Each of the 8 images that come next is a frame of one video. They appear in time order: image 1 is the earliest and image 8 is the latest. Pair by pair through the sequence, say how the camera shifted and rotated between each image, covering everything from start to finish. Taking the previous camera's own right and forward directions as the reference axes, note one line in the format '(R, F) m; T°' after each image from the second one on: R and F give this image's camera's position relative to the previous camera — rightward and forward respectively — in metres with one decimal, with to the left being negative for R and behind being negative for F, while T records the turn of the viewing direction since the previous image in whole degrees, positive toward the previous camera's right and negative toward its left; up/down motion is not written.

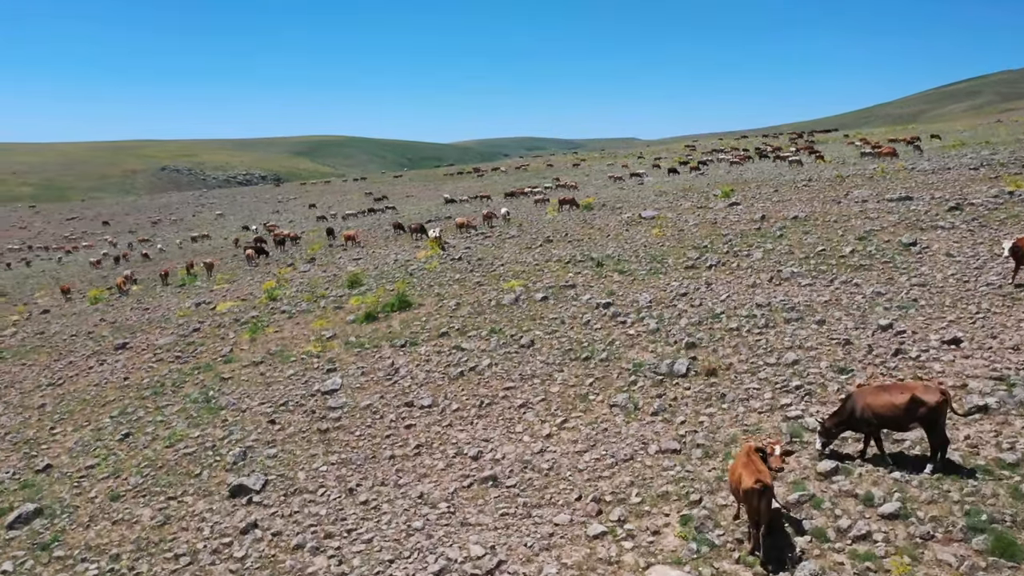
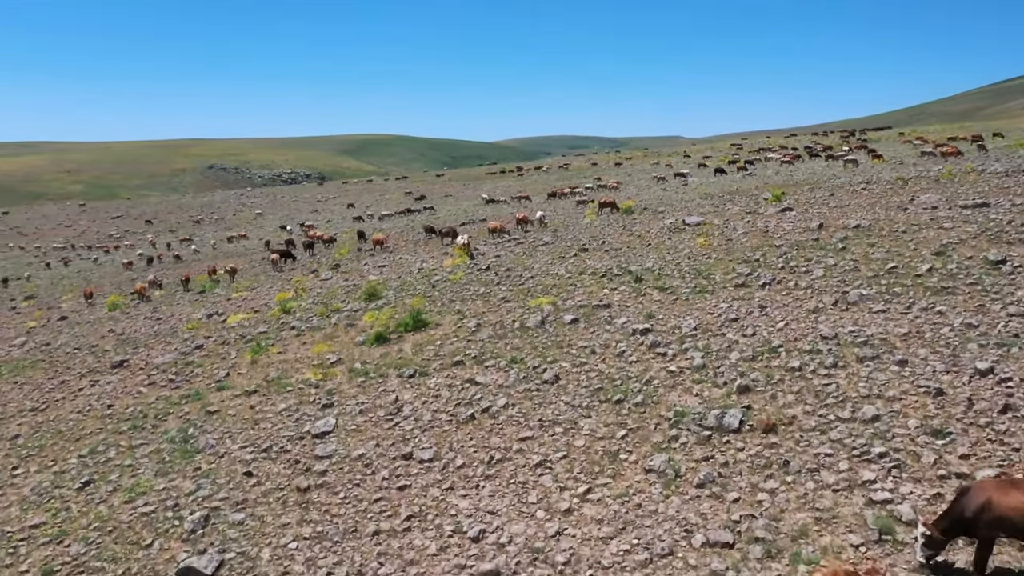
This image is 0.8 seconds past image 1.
(+0.3, +2.1) m; -3°
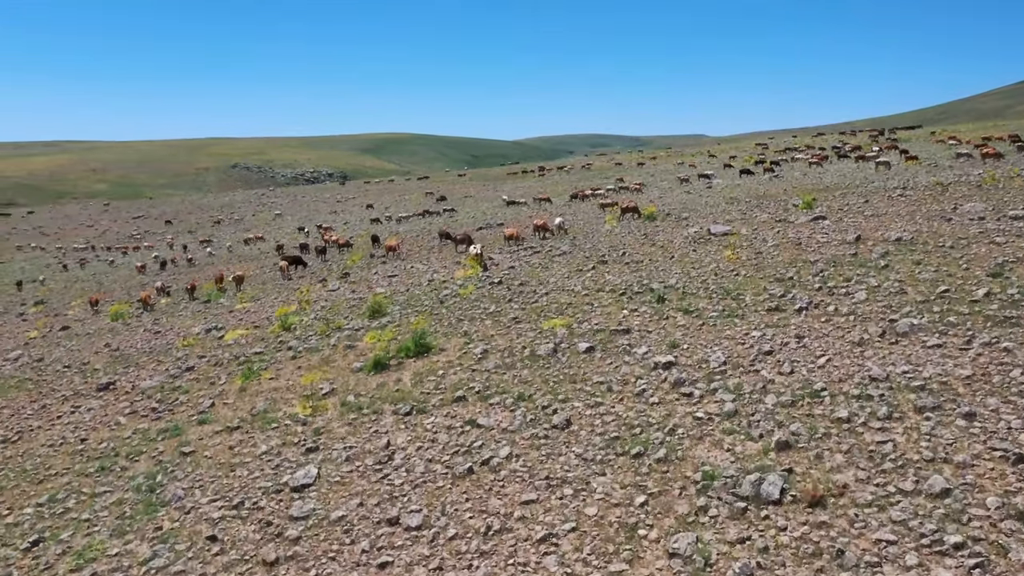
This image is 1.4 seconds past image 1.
(+0.2, +1.5) m; -2°
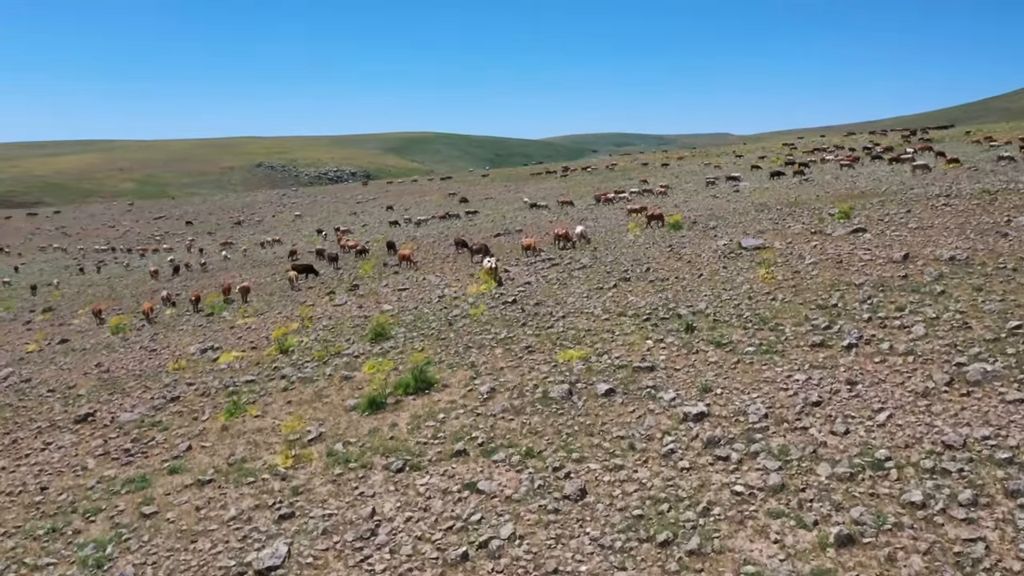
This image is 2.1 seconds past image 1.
(+0.2, +1.7) m; -2°
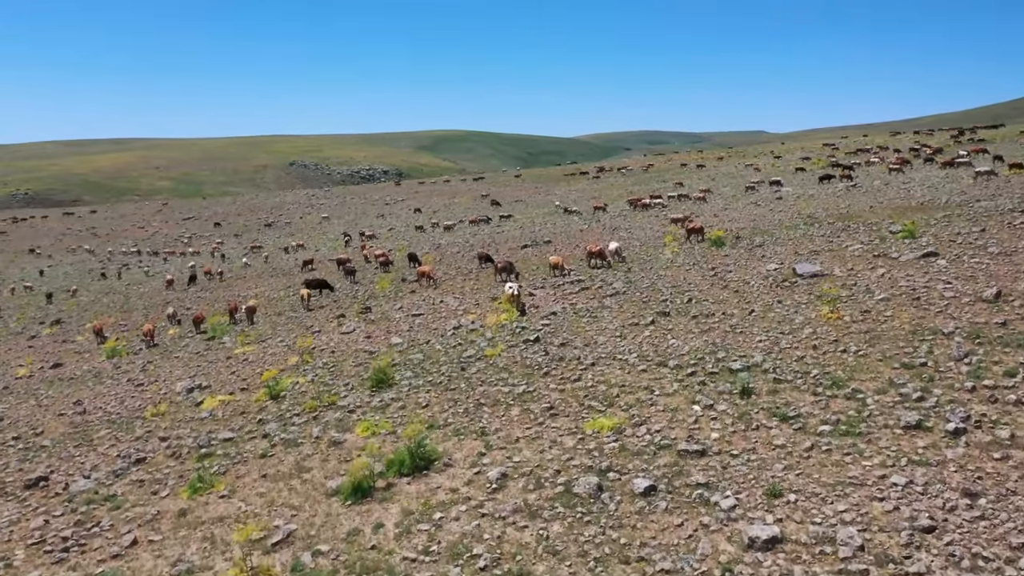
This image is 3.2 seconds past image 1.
(+0.2, +2.7) m; -2°
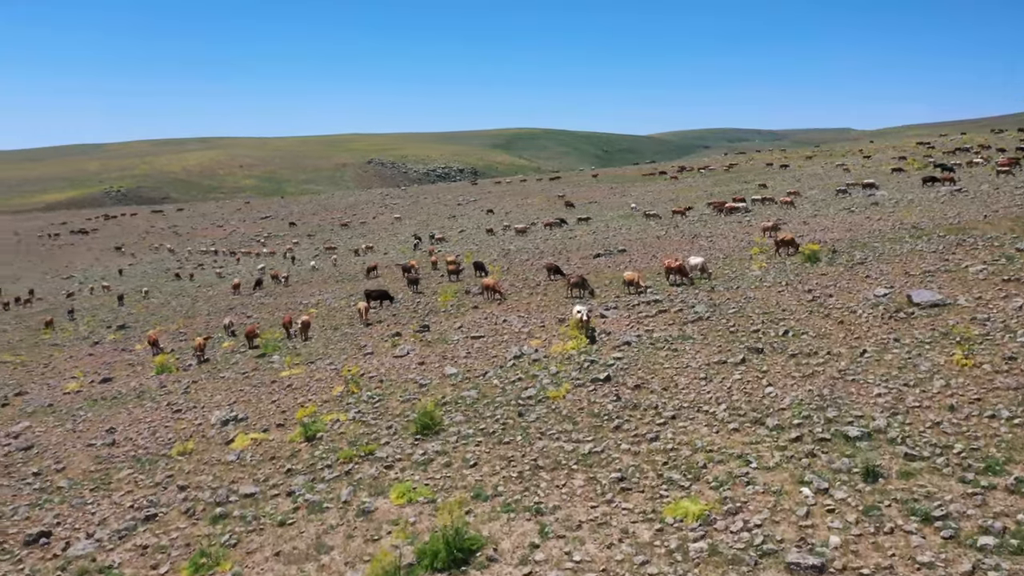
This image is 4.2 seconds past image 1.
(+0.1, +2.5) m; -5°
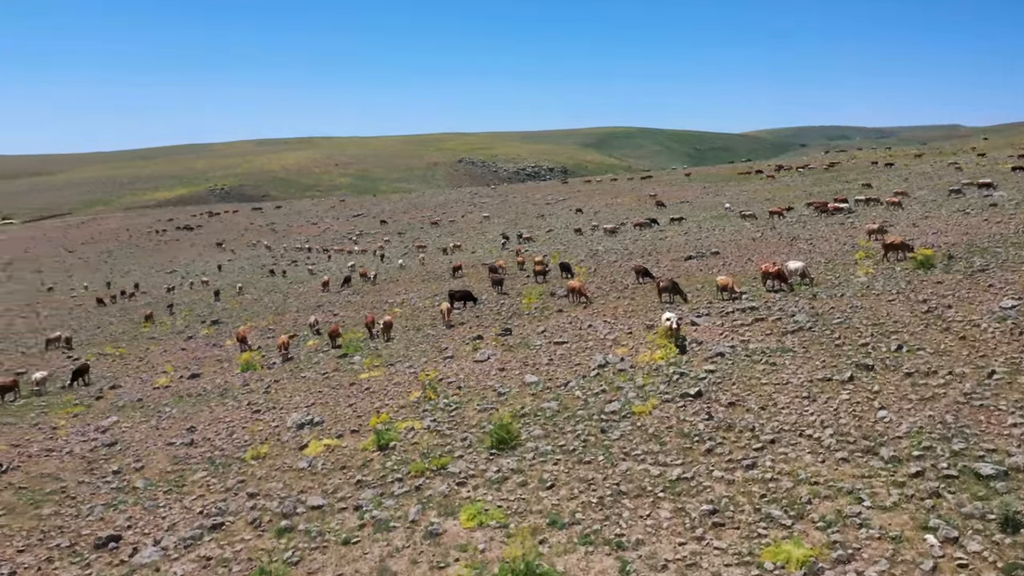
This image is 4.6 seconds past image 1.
(+0.1, +1.0) m; -6°
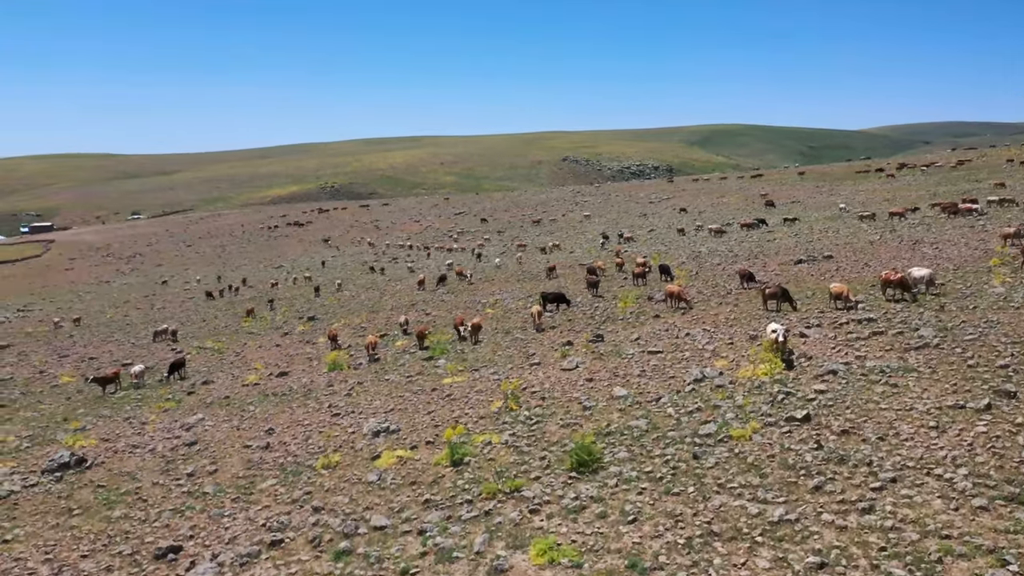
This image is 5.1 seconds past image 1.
(+0.3, +1.2) m; -7°
